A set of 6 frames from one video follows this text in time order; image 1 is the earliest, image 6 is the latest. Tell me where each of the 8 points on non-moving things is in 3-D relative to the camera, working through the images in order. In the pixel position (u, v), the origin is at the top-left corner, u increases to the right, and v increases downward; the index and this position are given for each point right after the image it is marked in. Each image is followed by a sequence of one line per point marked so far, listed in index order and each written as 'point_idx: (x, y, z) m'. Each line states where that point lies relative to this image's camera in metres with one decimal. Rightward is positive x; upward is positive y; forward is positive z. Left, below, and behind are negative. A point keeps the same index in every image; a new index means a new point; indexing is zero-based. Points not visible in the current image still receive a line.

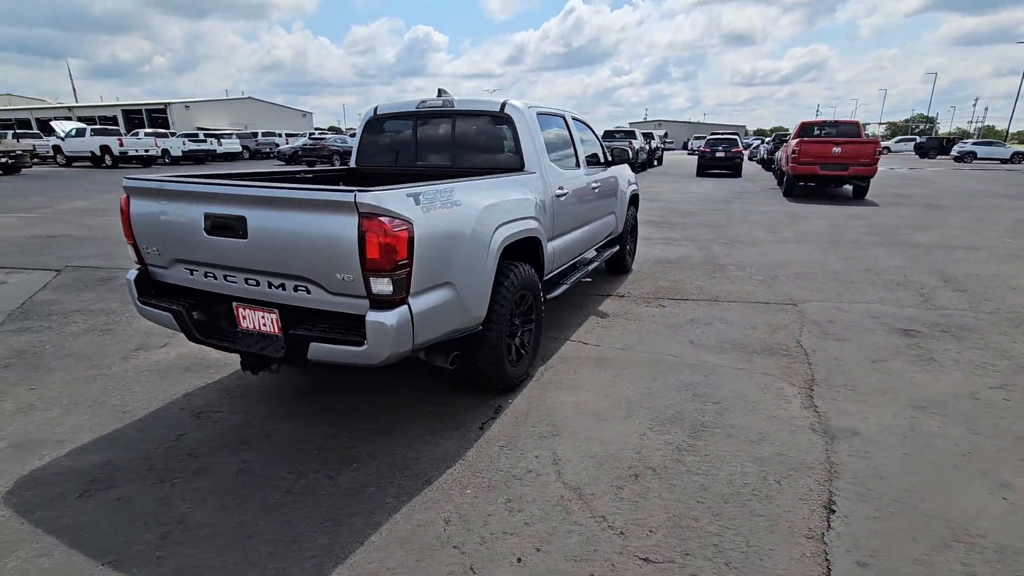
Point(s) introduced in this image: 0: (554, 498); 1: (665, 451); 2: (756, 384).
0: (+0.2, -1.1, +2.7) m
1: (+0.9, -1.0, +3.1) m
2: (+1.8, -0.7, +3.9) m
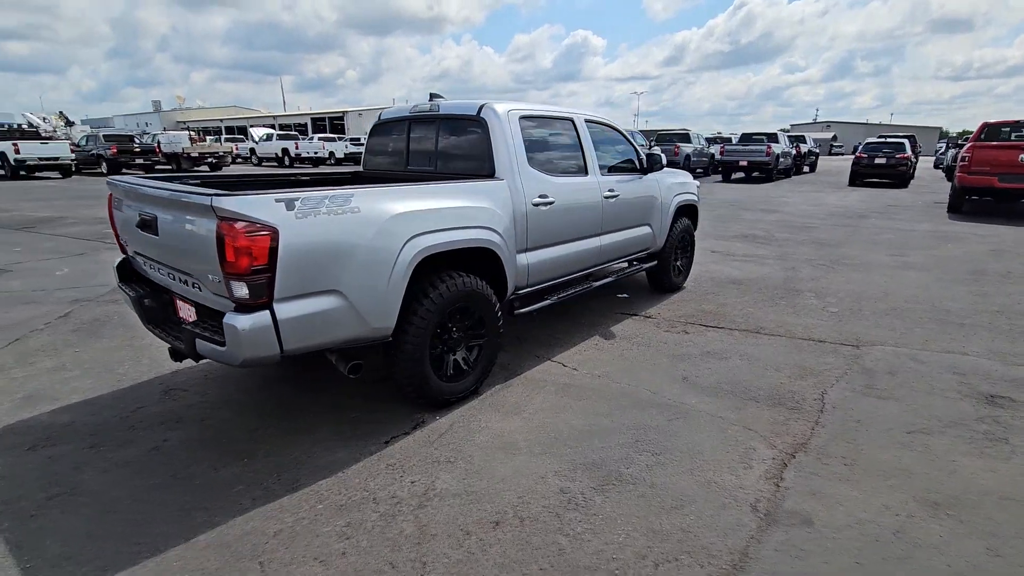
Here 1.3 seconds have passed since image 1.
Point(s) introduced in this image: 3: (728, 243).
0: (-0.6, -1.2, +2.5) m
1: (+0.2, -1.1, +2.7) m
2: (+1.3, -0.9, +3.2) m
3: (+3.9, +0.8, +9.5) m
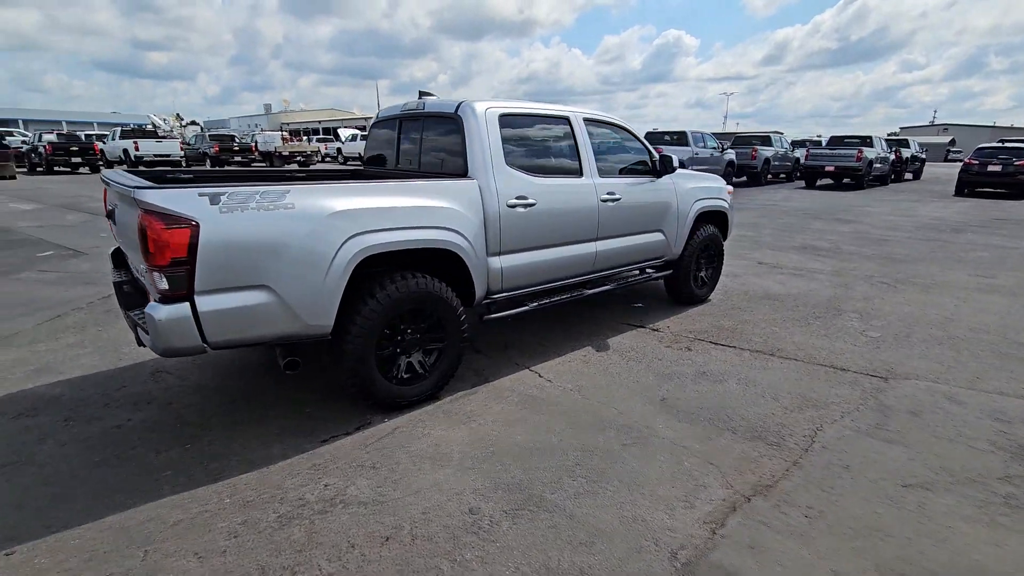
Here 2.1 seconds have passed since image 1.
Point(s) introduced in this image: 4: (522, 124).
0: (-1.1, -1.1, +2.4) m
1: (-0.3, -1.1, +2.5) m
2: (+0.9, -1.0, +2.9) m
3: (+4.5, +0.6, +8.7) m
4: (+0.1, +1.3, +4.2) m
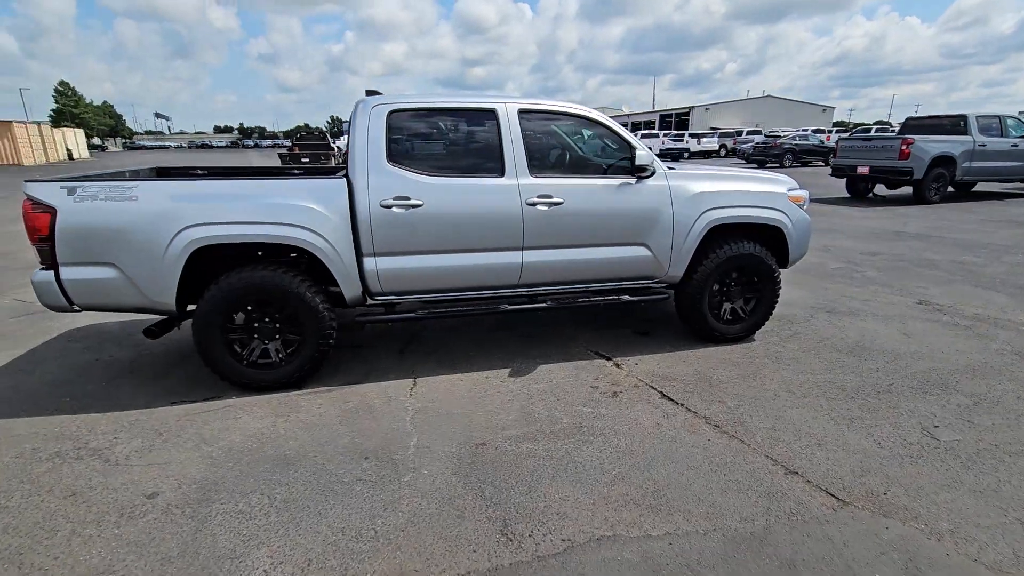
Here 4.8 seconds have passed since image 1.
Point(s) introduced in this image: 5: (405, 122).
0: (-2.7, -1.0, +3.0) m
1: (-2.0, -1.1, +2.7) m
2: (-0.8, -1.1, +2.5) m
3: (+5.3, -0.1, +5.9) m
4: (-0.6, +1.3, +3.9) m
5: (-0.8, +1.2, +3.9) m
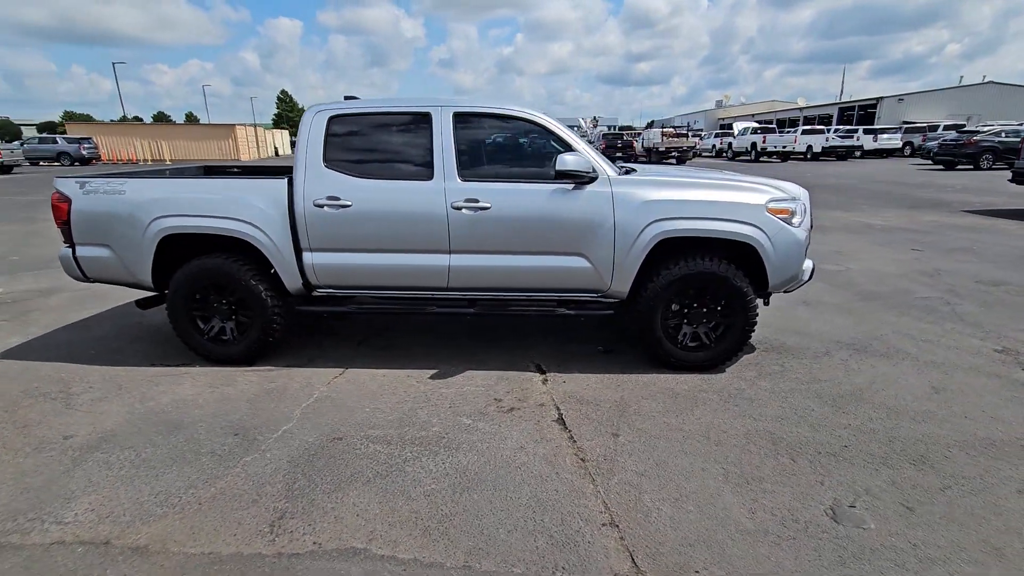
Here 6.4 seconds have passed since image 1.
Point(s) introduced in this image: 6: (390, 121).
0: (-3.6, -0.8, +3.8) m
1: (-2.9, -1.0, +3.3) m
2: (-1.8, -1.1, +2.8) m
3: (+5.0, -0.5, +4.3) m
4: (-1.1, +1.3, +4.1) m
5: (-1.3, +1.3, +4.1) m
6: (-0.9, +1.3, +4.1) m
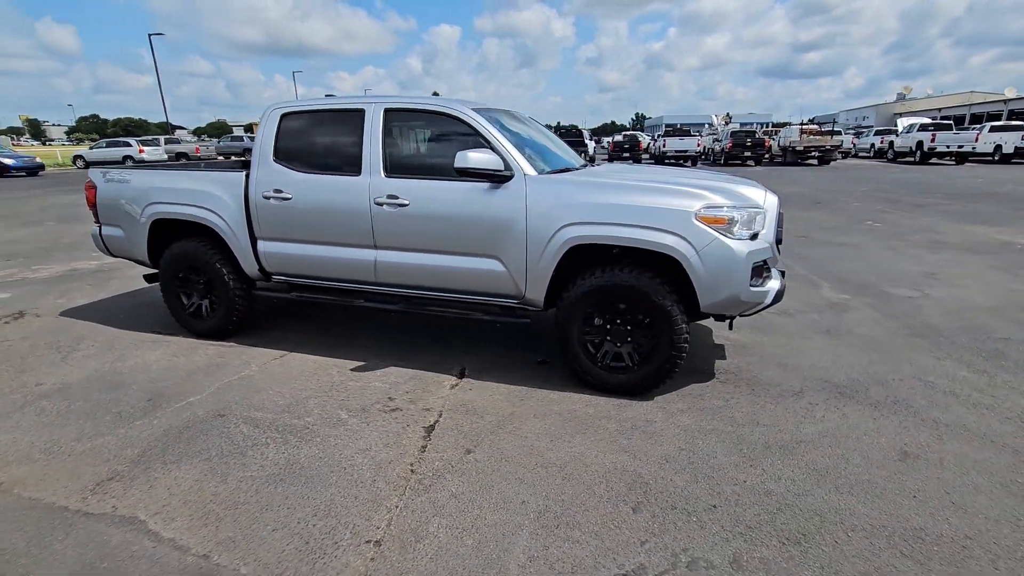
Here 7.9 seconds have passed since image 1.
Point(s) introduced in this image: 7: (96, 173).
0: (-4.2, -0.6, +4.6) m
1: (-3.7, -0.7, +4.0) m
2: (-2.8, -0.9, +3.2) m
3: (+4.3, -0.9, +3.0) m
4: (-1.6, +1.4, +4.3) m
5: (-1.7, +1.4, +4.3) m
6: (-1.4, +1.4, +4.2) m
7: (-3.9, +1.1, +5.0) m
